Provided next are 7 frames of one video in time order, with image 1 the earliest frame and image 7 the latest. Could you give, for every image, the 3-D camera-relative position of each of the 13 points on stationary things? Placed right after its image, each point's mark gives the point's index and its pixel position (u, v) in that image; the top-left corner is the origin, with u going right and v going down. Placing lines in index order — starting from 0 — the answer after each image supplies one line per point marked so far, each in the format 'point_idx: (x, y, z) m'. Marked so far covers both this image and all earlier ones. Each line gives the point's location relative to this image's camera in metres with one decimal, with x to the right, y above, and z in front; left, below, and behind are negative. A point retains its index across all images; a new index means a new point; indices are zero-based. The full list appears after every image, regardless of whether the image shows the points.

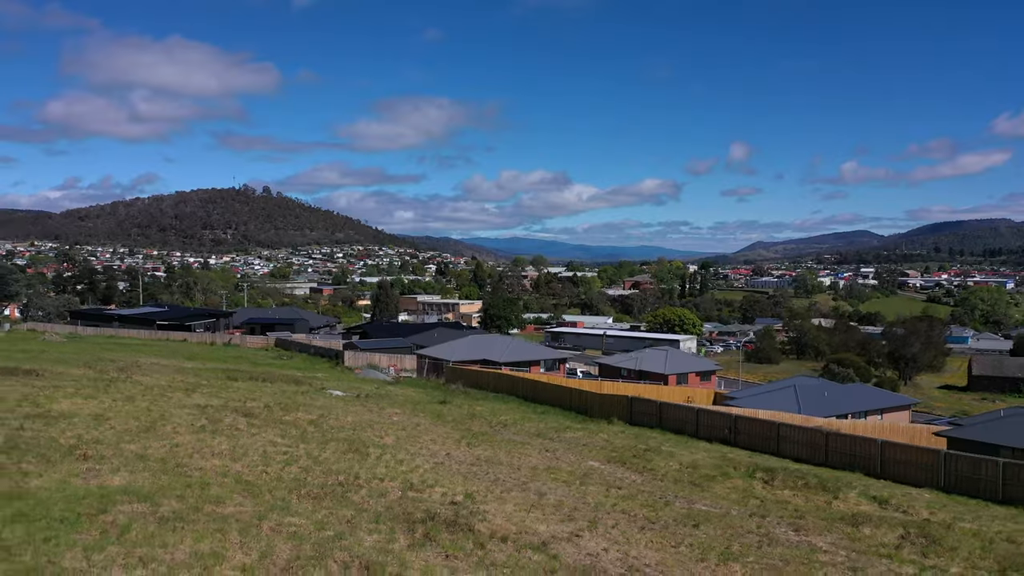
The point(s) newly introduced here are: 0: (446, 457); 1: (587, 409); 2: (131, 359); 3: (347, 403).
0: (-0.6, -1.7, +6.7) m
1: (+1.4, -2.2, +12.4) m
2: (-8.7, -1.7, +16.2) m
3: (-2.2, -1.6, +9.2) m
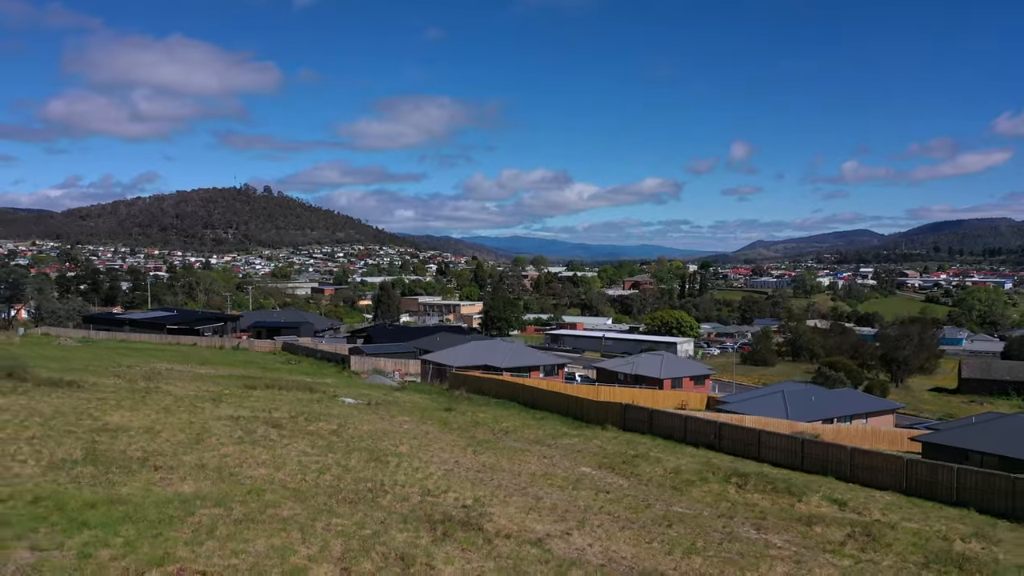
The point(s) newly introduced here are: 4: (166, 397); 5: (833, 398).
0: (-0.6, -1.9, +7.4) m
1: (+1.4, -2.4, +13.2) m
2: (-8.7, -1.9, +16.9) m
3: (-2.2, -1.8, +10.0) m
4: (-4.3, -1.4, +8.7) m
5: (+8.0, -2.7, +17.4) m
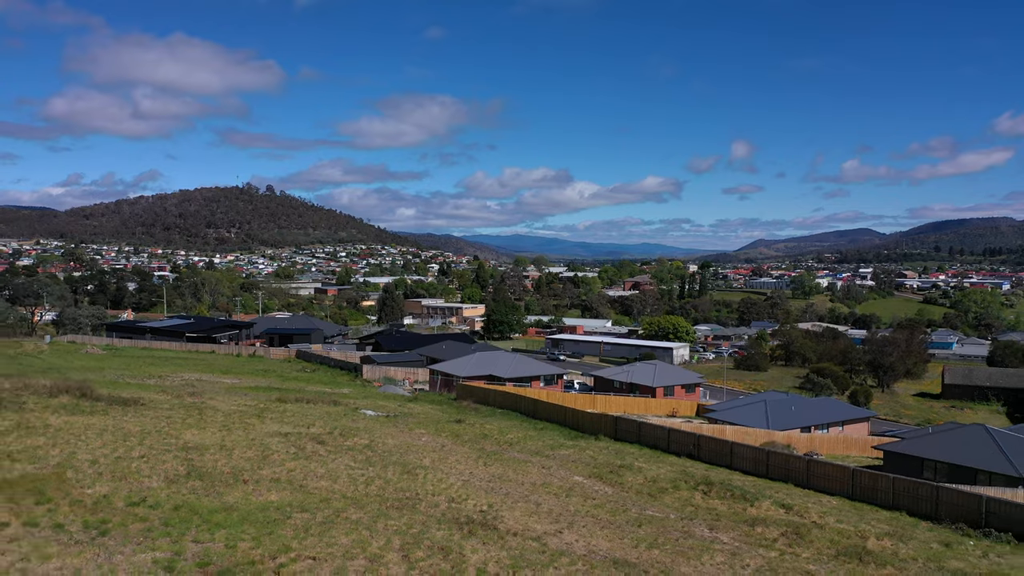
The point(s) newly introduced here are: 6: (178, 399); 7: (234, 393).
0: (-0.6, -2.4, +8.8) m
1: (+1.4, -2.9, +14.6) m
2: (-8.7, -2.3, +18.3) m
3: (-2.1, -2.3, +11.4) m
4: (-4.3, -1.9, +10.1) m
5: (+8.1, -3.2, +18.7) m
6: (-5.9, -2.0, +12.3) m
7: (-5.8, -2.2, +14.7) m
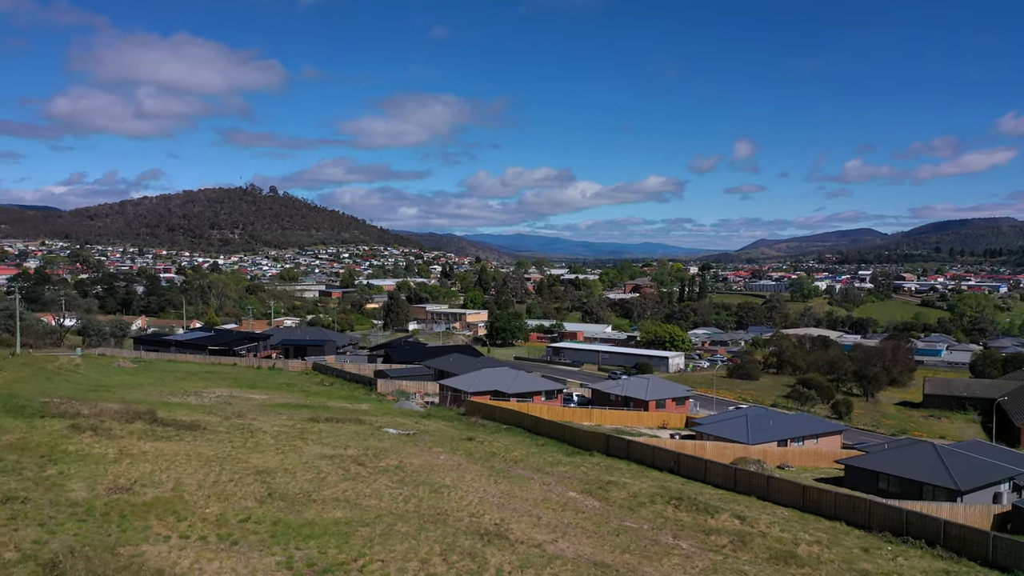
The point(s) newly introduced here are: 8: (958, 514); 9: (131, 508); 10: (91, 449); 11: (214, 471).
0: (-0.5, -3.1, +10.7) m
1: (+1.5, -3.6, +16.4) m
2: (-8.6, -3.1, +20.2) m
3: (-2.0, -3.0, +13.2) m
4: (-4.2, -2.6, +11.9) m
5: (+8.2, -3.9, +20.6) m
6: (-5.8, -2.7, +14.2) m
7: (-5.7, -2.9, +16.5) m
8: (+7.6, -3.9, +11.8) m
9: (-3.8, -2.2, +7.0) m
10: (-5.7, -2.2, +9.5) m
11: (-3.6, -2.3, +8.7) m
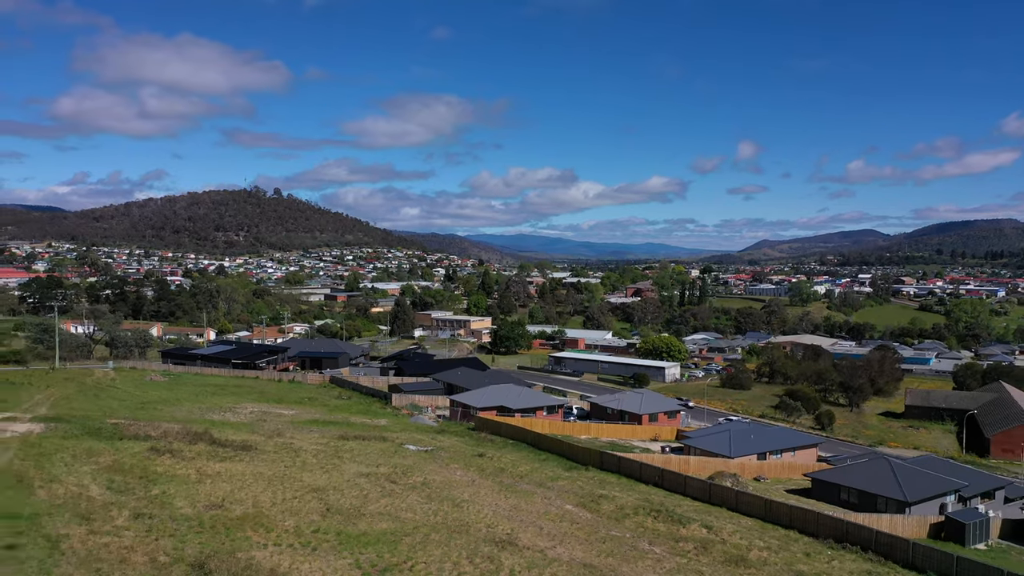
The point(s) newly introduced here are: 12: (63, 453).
0: (-0.4, -4.0, +12.7) m
1: (+1.7, -4.5, +18.5) m
2: (-8.4, -3.9, +22.3) m
3: (-1.9, -3.8, +15.3) m
4: (-4.1, -3.5, +14.0) m
5: (+8.3, -4.8, +22.6) m
6: (-5.7, -3.5, +16.3) m
7: (-5.6, -3.8, +18.6) m
8: (+7.7, -4.7, +13.9) m
9: (-3.7, -3.0, +9.0) m
10: (-5.6, -3.0, +11.6) m
11: (-3.5, -3.2, +10.7) m
12: (-7.8, -2.9, +12.3) m
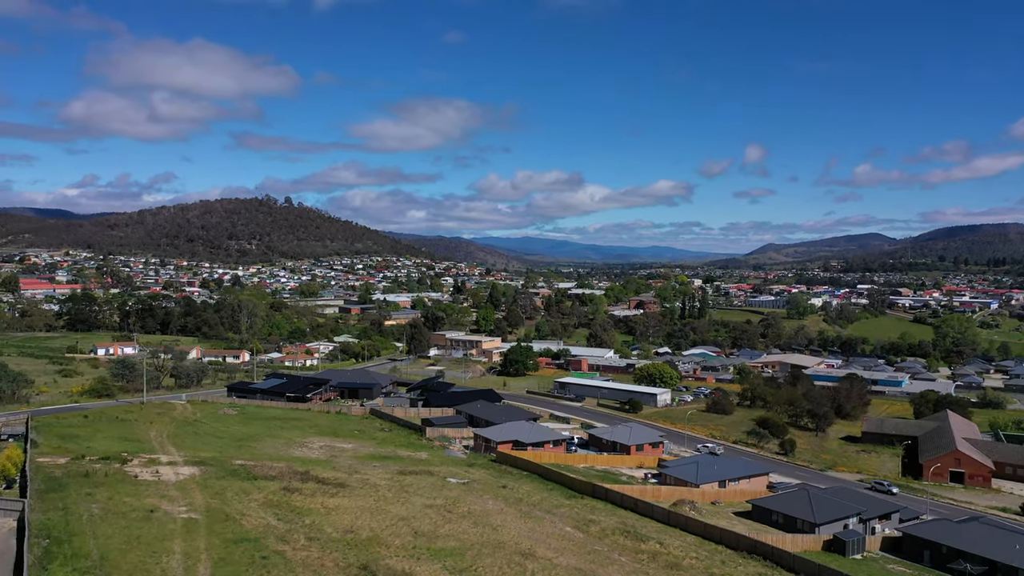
0: (+0.1, -6.4, +18.6) m
1: (+2.2, -6.9, +24.4) m
2: (-7.9, -6.3, +28.2) m
3: (-1.4, -6.3, +21.2) m
4: (-3.6, -5.9, +19.9) m
5: (+8.9, -7.3, +28.4) m
6: (-5.2, -5.9, +22.2) m
7: (-5.1, -6.2, +24.6) m
8: (+8.1, -7.2, +19.7) m
9: (-3.3, -5.5, +15.0) m
10: (-5.1, -5.5, +17.5) m
11: (-3.1, -5.6, +16.7) m
12: (-7.3, -5.3, +18.3) m
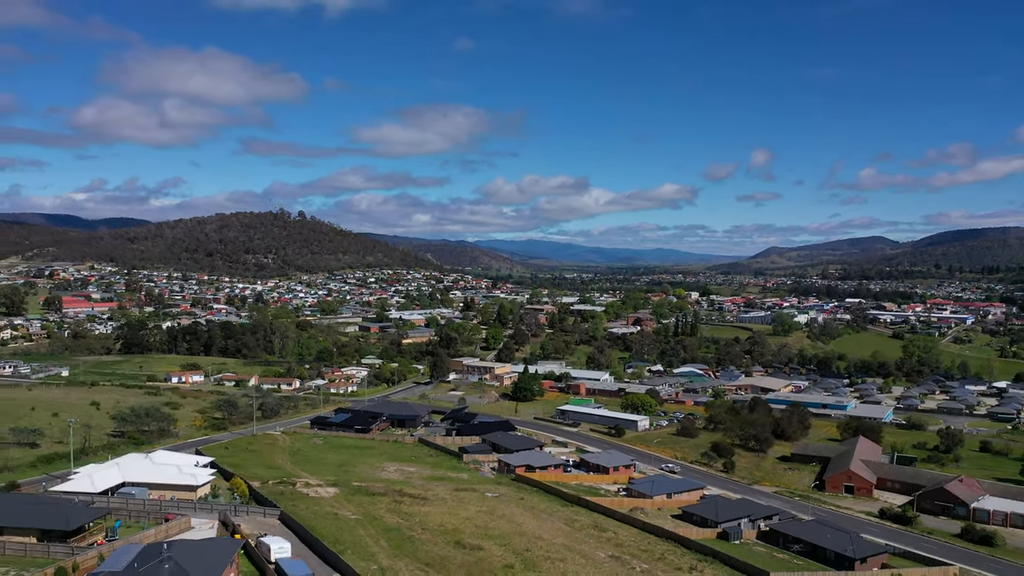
0: (+0.8, -10.7, +31.5) m
1: (+3.0, -11.2, +37.2) m
2: (-7.1, -10.7, +41.2) m
3: (-0.7, -10.6, +34.1) m
4: (-2.9, -10.2, +32.8) m
5: (+9.7, -11.6, +41.2) m
6: (-4.4, -10.3, +35.1) m
7: (-4.3, -10.5, +37.5) m
8: (+8.9, -11.4, +32.5) m
9: (-2.6, -9.7, +27.9) m
10: (-4.4, -9.8, +30.5) m
11: (-2.4, -9.9, +29.6) m
12: (-6.6, -9.6, +31.2) m
